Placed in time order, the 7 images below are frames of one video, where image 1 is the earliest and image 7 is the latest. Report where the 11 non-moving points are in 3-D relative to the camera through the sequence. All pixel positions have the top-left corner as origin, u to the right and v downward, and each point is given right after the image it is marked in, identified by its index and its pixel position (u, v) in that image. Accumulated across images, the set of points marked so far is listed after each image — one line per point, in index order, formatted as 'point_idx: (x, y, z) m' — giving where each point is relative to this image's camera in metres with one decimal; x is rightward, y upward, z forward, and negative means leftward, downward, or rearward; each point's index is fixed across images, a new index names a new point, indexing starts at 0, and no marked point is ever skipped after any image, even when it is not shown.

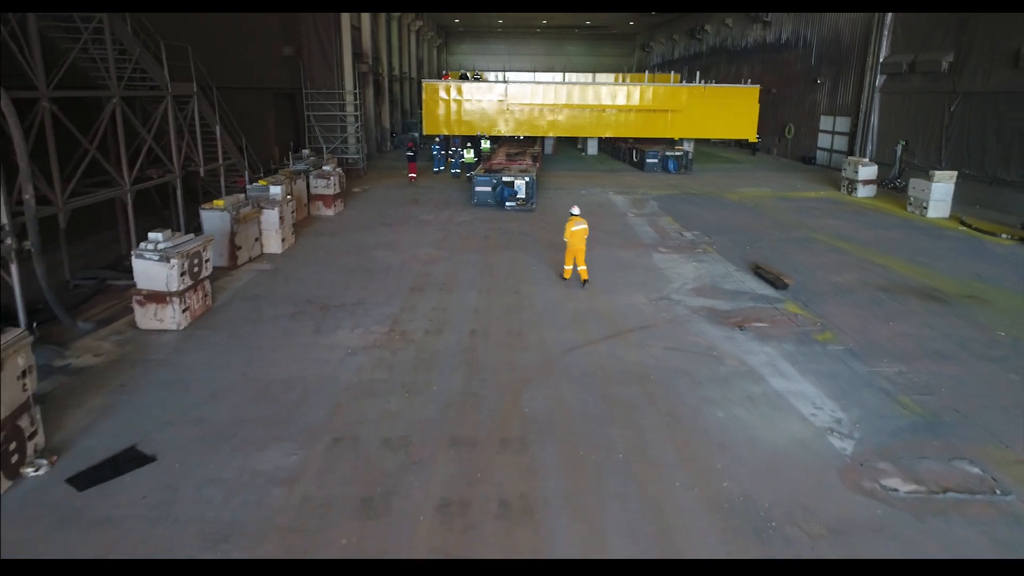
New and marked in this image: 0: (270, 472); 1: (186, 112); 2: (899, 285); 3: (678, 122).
0: (-1.9, -1.4, +5.4) m
1: (-5.5, +2.9, +11.9) m
2: (+5.9, 0.0, +10.7) m
3: (+4.9, +4.5, +19.3) m
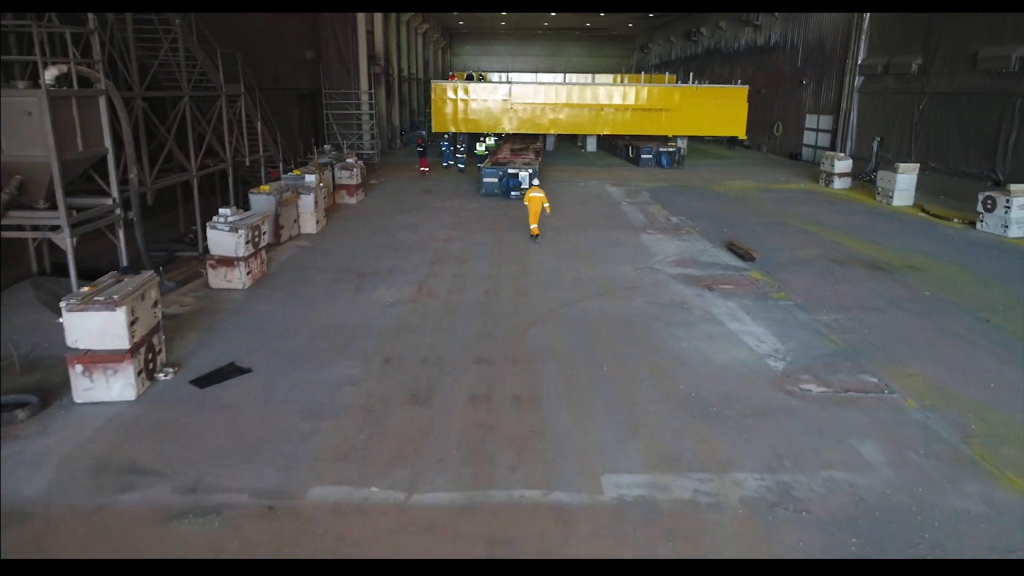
0: (-1.8, -0.9, +7.2) m
1: (-5.4, +3.4, +13.7) m
2: (+6.0, +0.5, +12.4) m
3: (+5.0, +5.0, +21.1) m
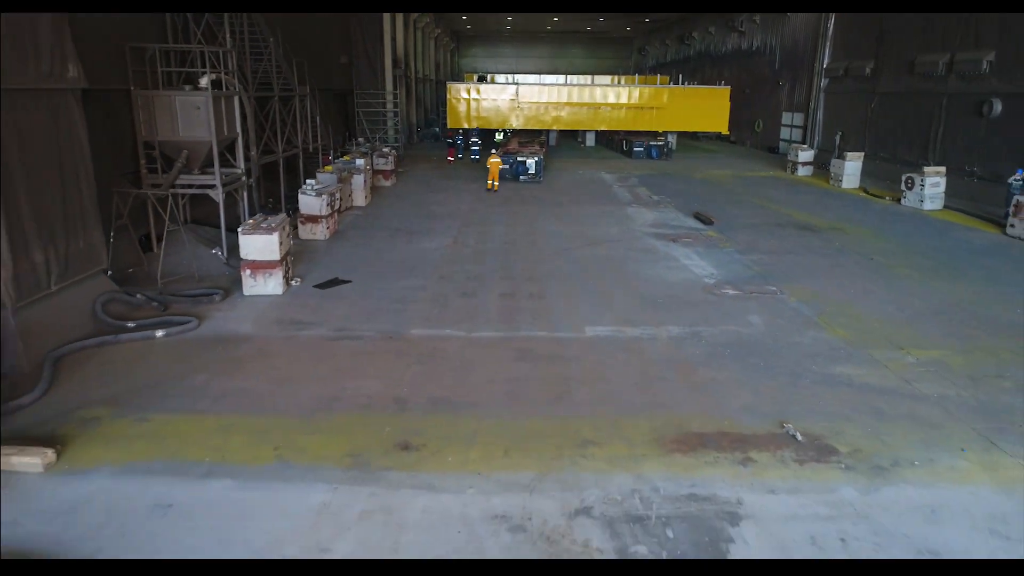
0: (-1.5, 0.0, +10.7) m
1: (-5.1, +4.4, +17.2) m
2: (+6.3, +1.4, +15.9) m
3: (+5.3, +6.0, +24.6) m
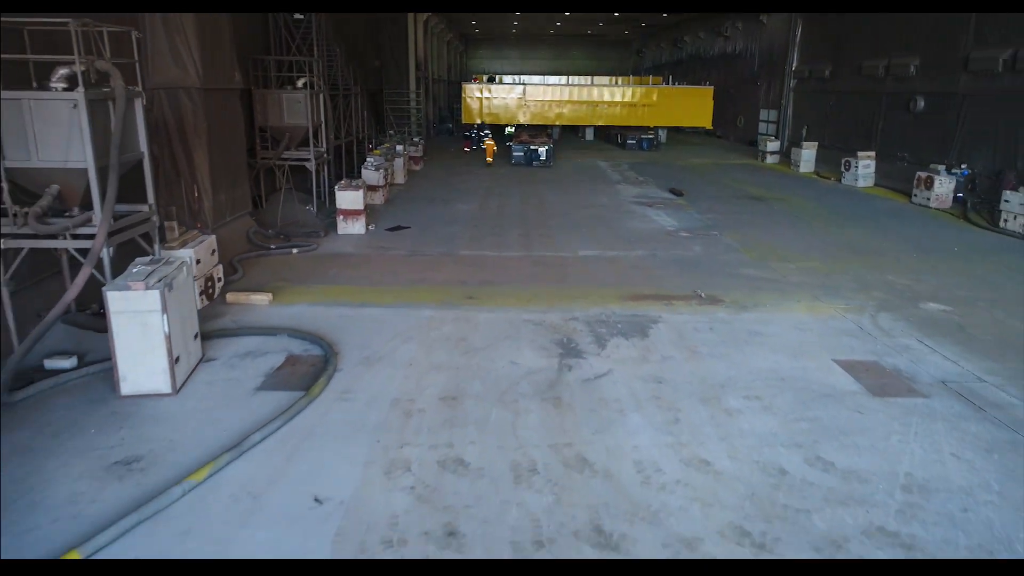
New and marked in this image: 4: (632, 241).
0: (-1.2, +1.2, +14.9) m
1: (-4.8, +5.6, +21.3) m
2: (+6.6, +2.6, +20.0) m
3: (+5.7, +7.2, +28.7) m
4: (+2.4, +0.9, +14.1) m
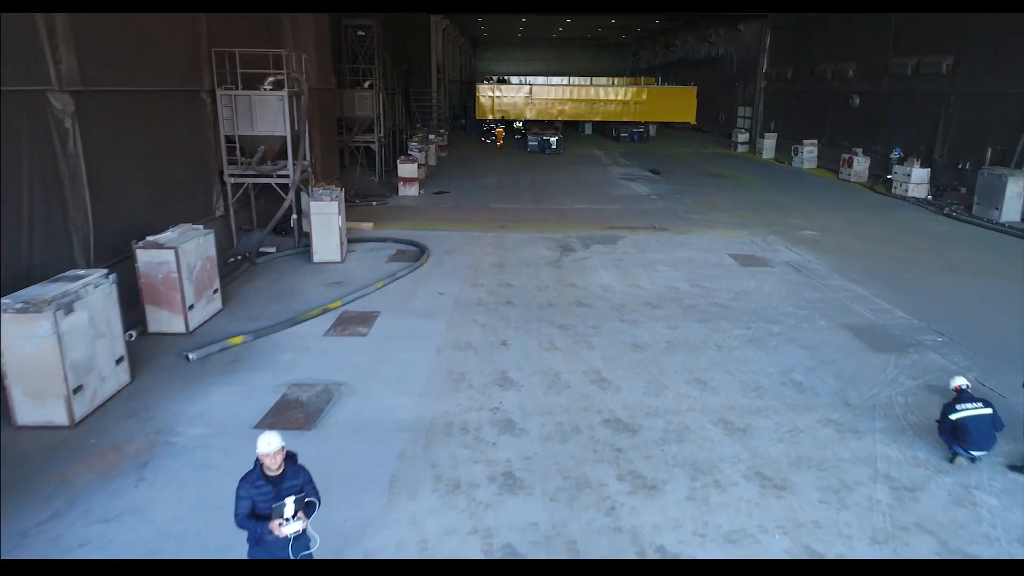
0: (-0.8, +2.6, +20.0) m
1: (-4.3, +7.0, +26.4) m
2: (+7.0, +4.0, +25.1) m
3: (+6.1, +8.6, +33.8) m
4: (+2.8, +2.4, +19.2) m
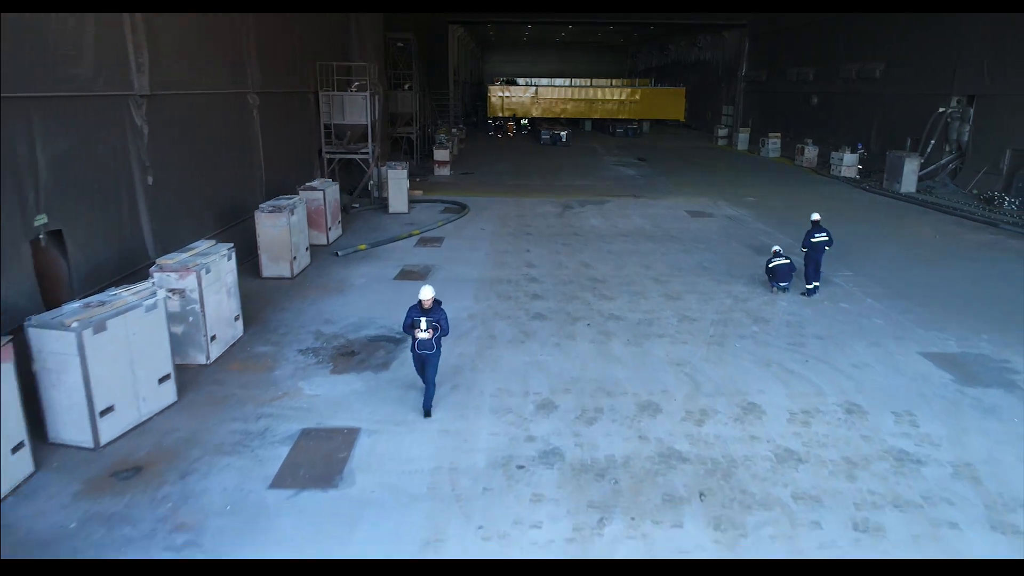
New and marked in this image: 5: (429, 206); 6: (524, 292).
0: (-0.4, +4.0, +24.9) m
1: (-3.9, +8.3, +31.3) m
2: (+7.5, +5.4, +30.0) m
3: (+6.6, +9.9, +38.6) m
4: (+3.2, +3.7, +24.1) m
5: (-2.1, +2.0, +17.6) m
6: (+0.2, -0.1, +10.4) m
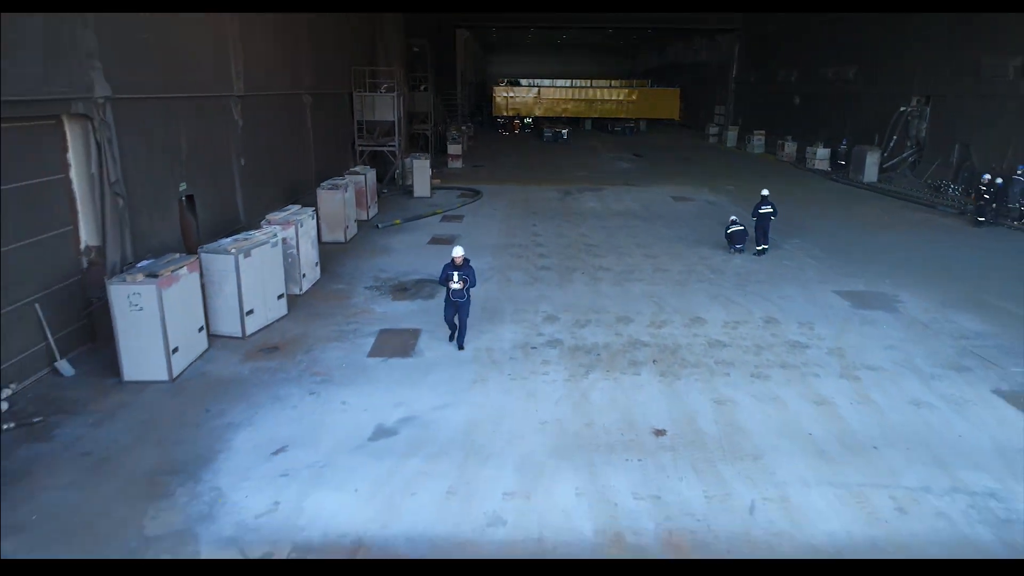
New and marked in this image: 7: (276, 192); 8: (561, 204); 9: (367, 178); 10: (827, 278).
0: (-0.2, +4.7, +27.5) m
1: (-3.6, +9.1, +34.0) m
2: (+7.8, +6.1, +32.6) m
3: (+6.9, +10.6, +41.2) m
4: (+3.5, +4.4, +26.7) m
5: (-1.8, +2.8, +20.3) m
6: (+0.4, +0.6, +13.1) m
7: (-4.6, +1.9, +13.7) m
8: (+1.3, +2.2, +18.7) m
9: (-3.2, +2.4, +15.6) m
10: (+5.1, +0.2, +11.5) m
